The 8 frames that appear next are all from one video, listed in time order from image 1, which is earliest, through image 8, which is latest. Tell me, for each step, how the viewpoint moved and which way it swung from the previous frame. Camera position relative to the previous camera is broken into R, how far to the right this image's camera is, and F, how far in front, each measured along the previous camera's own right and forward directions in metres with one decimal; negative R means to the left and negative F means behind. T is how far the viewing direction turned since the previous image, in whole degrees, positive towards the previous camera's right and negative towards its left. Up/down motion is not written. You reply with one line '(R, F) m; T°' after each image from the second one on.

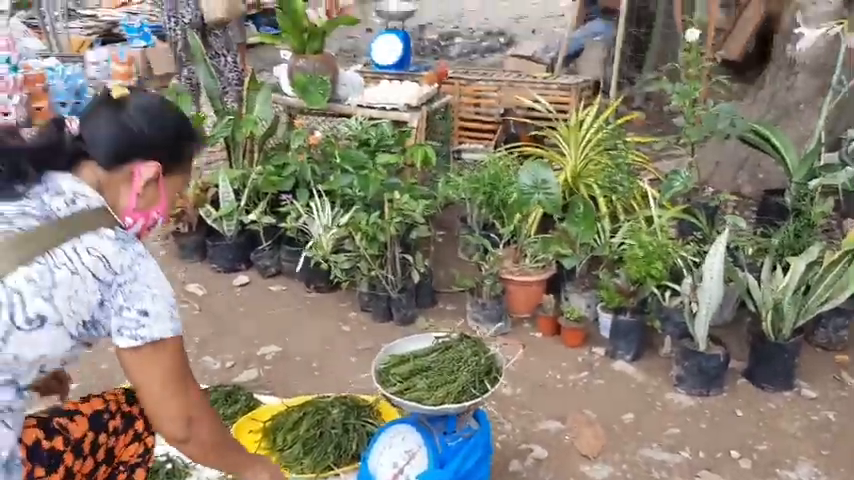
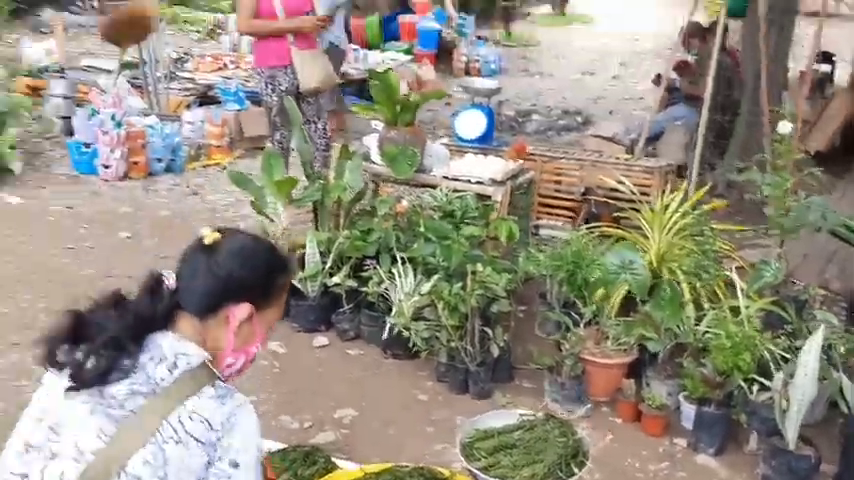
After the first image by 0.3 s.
(-0.1, 0.0) m; -5°
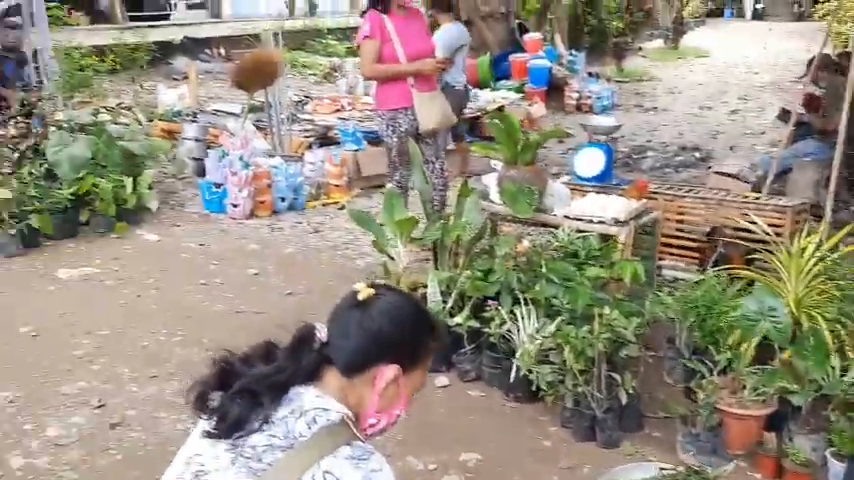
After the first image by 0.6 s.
(-0.1, 0.0) m; -8°
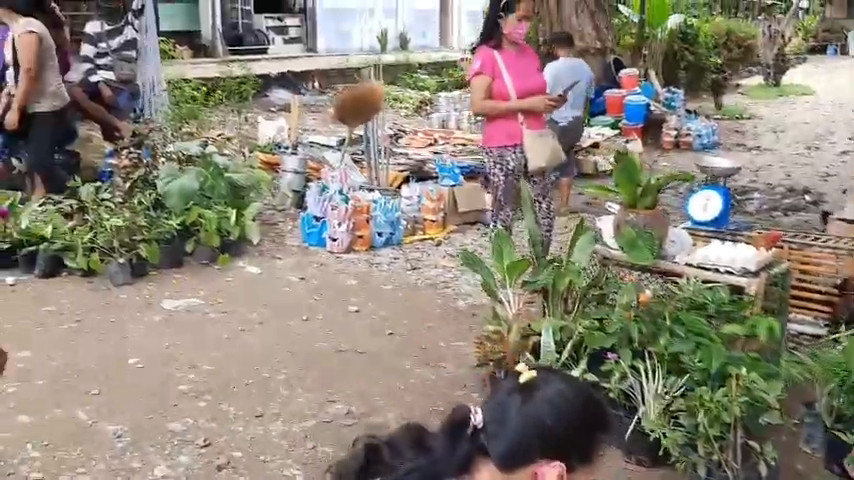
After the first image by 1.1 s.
(-0.2, +0.1) m; -6°
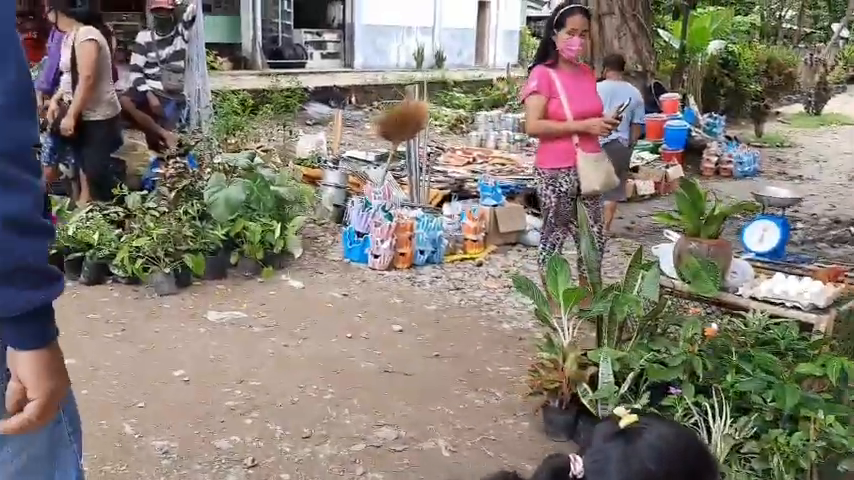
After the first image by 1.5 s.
(-0.1, +0.1) m; -2°
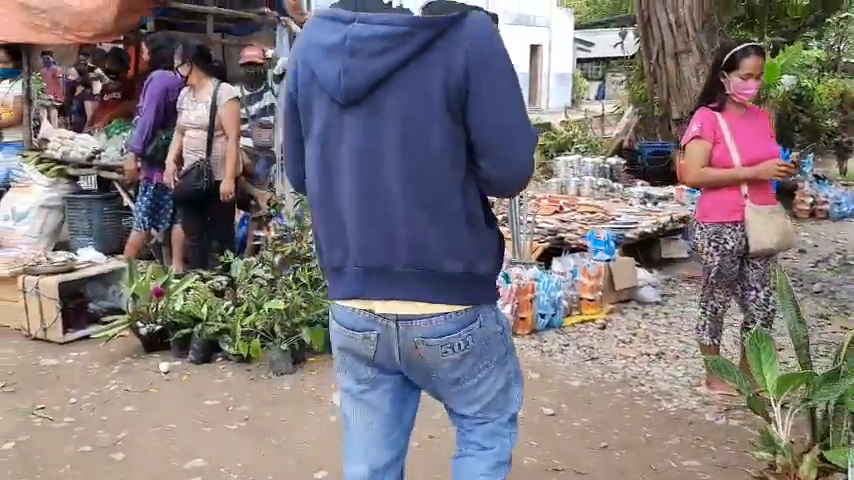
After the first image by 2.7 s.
(-0.6, +0.5) m; -3°
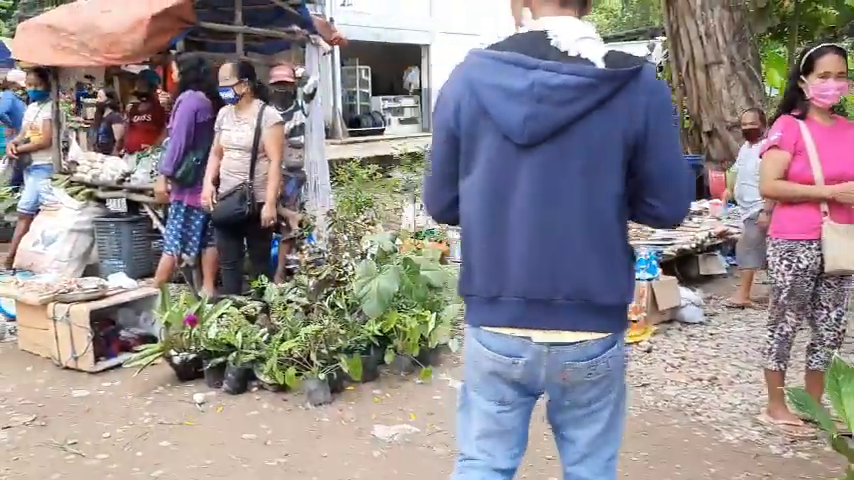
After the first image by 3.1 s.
(-0.1, +0.2) m; -2°
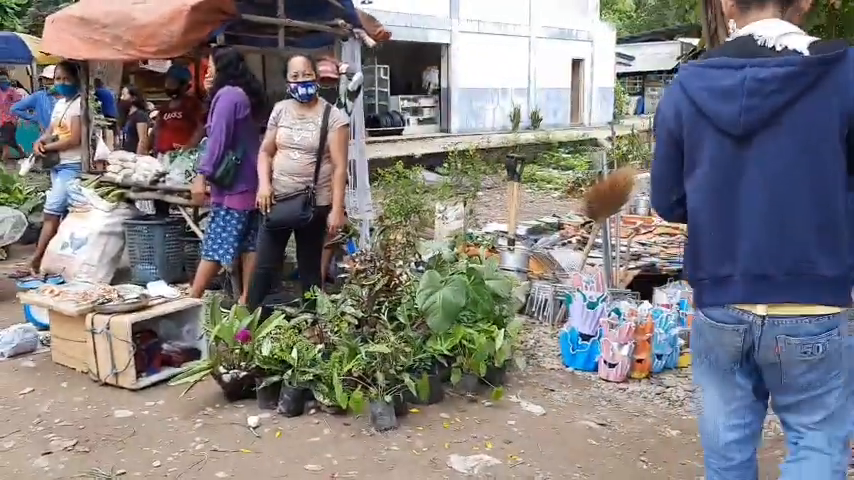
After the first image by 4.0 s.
(-0.3, +0.4) m; -1°
